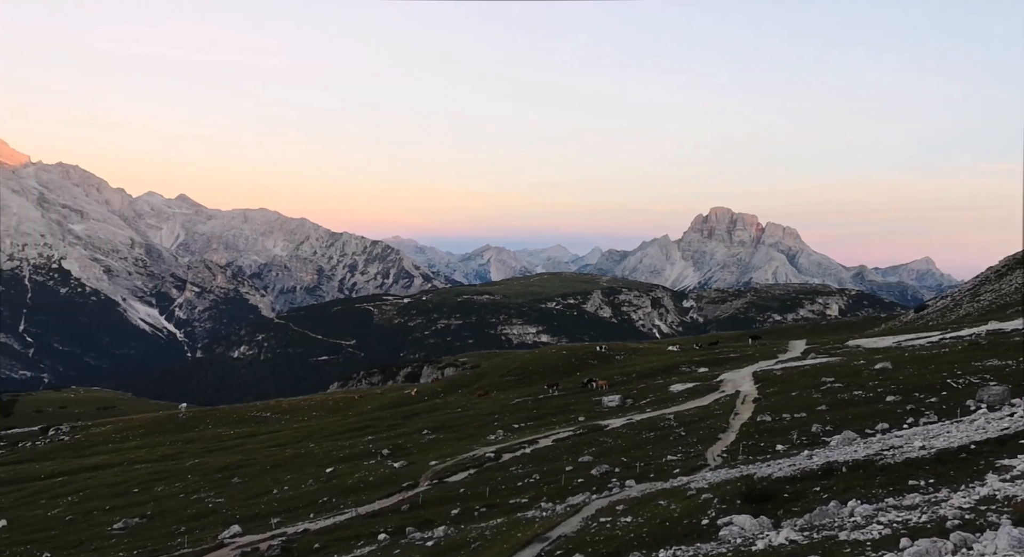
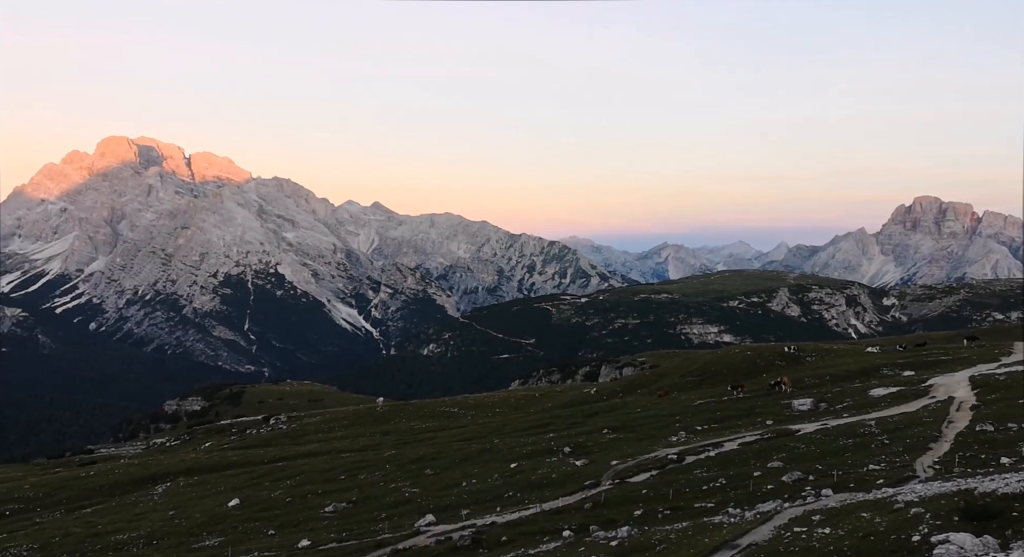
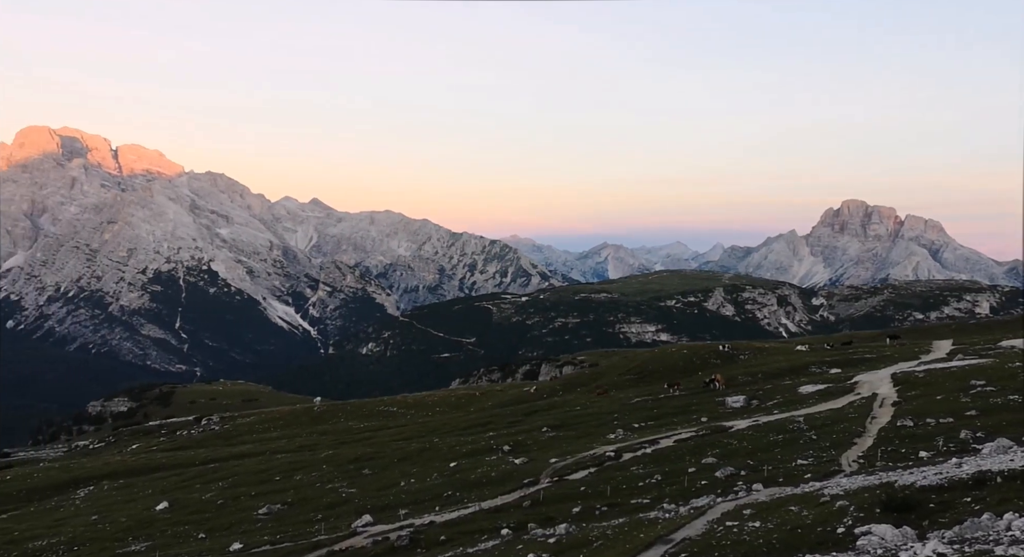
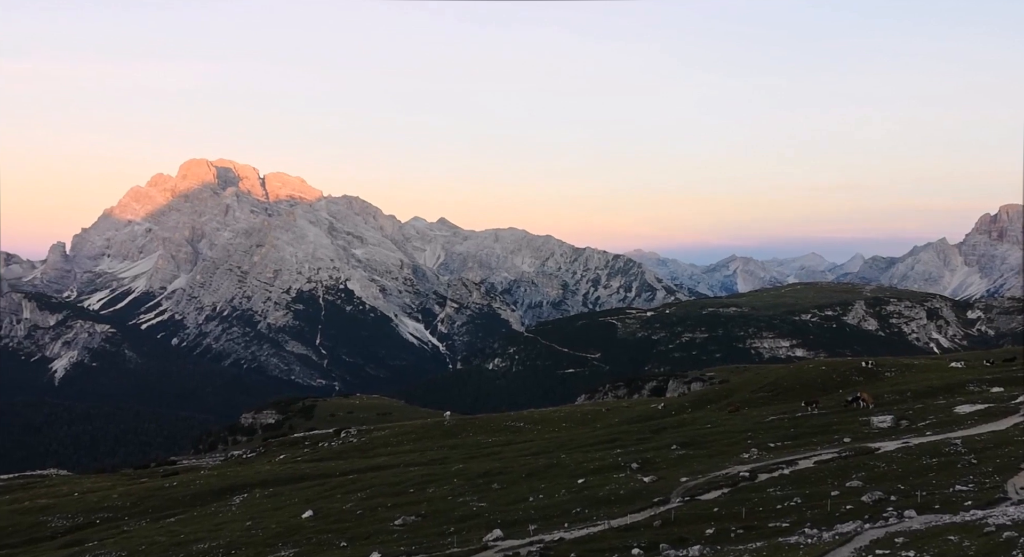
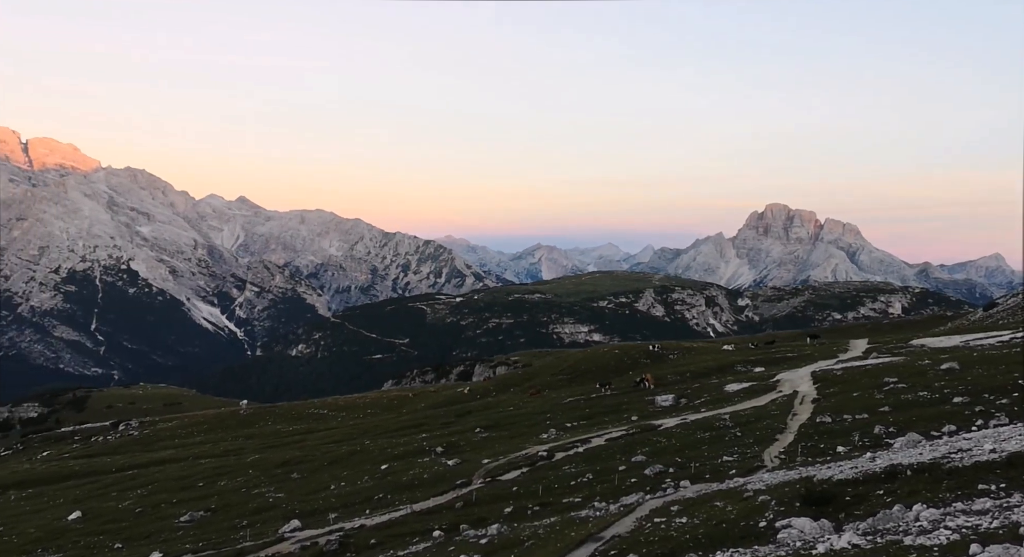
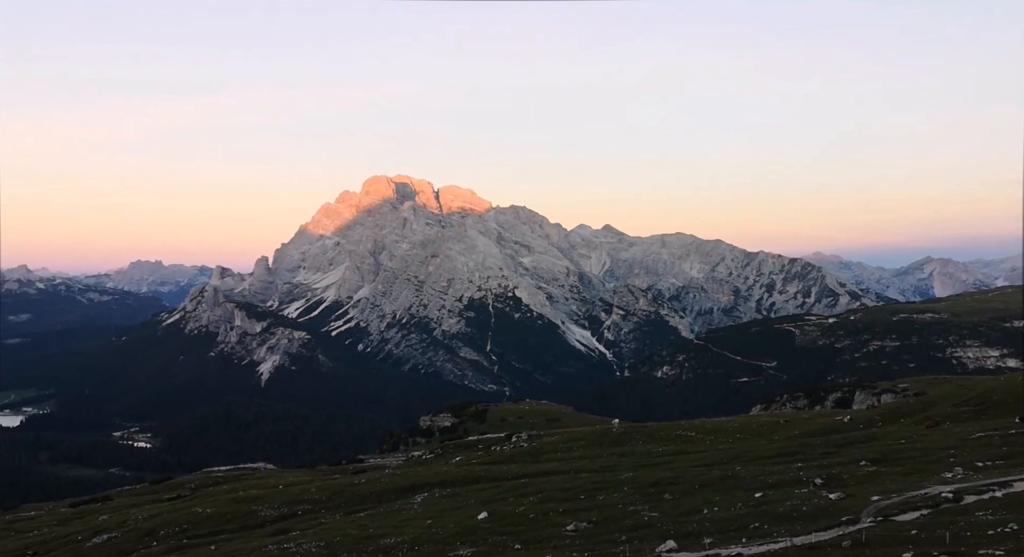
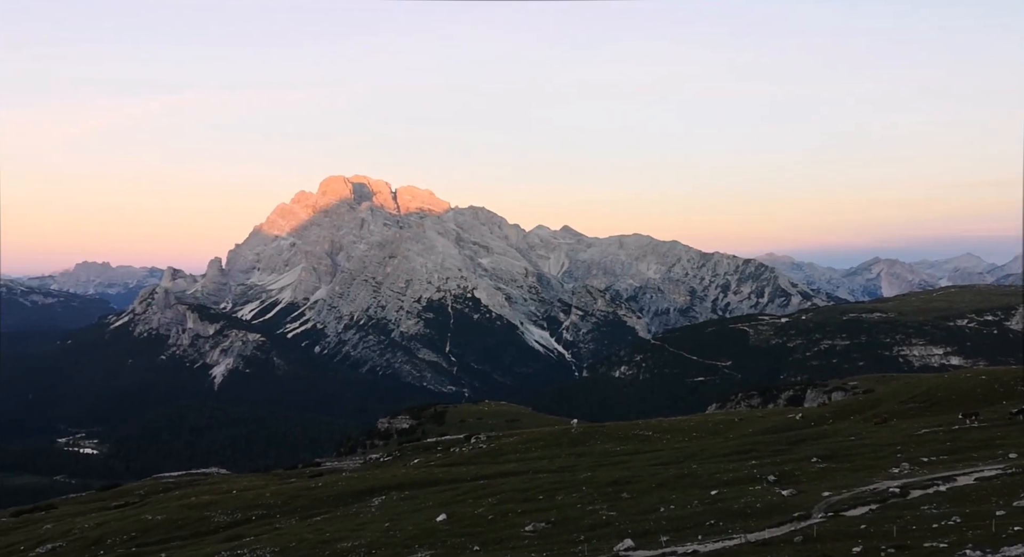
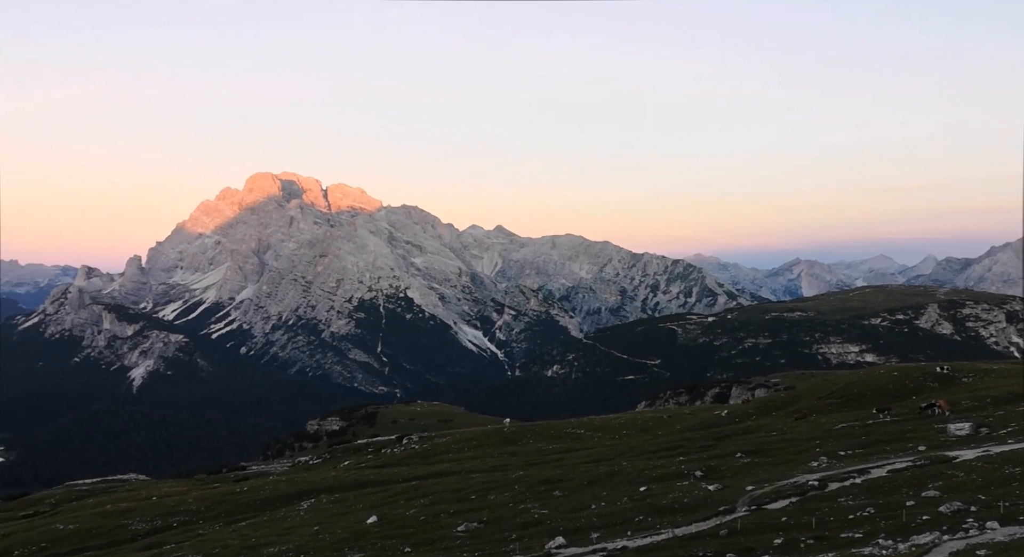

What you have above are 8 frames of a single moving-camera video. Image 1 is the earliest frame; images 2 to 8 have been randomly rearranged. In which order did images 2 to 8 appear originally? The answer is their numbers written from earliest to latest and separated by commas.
5, 3, 2, 4, 8, 7, 6
